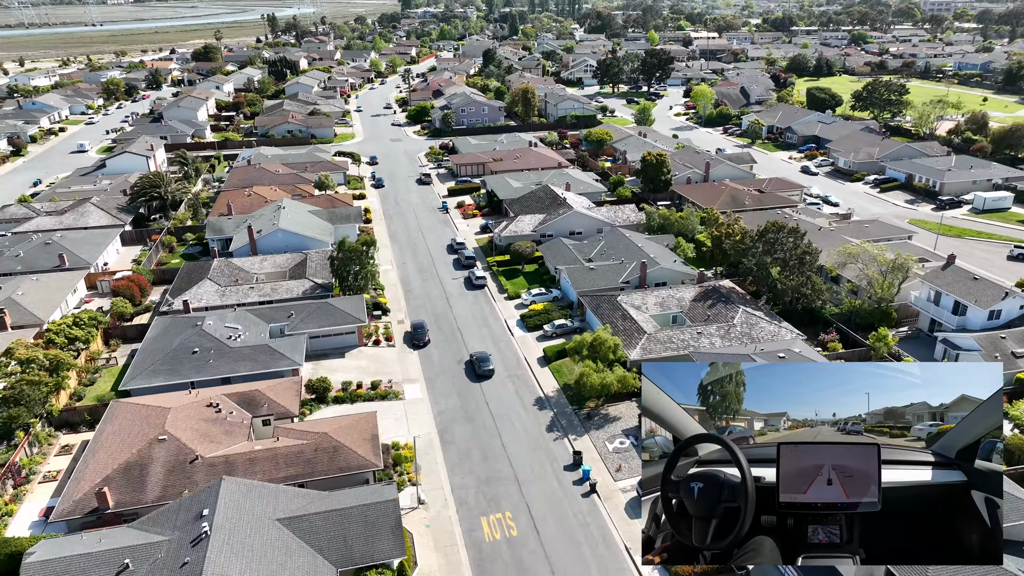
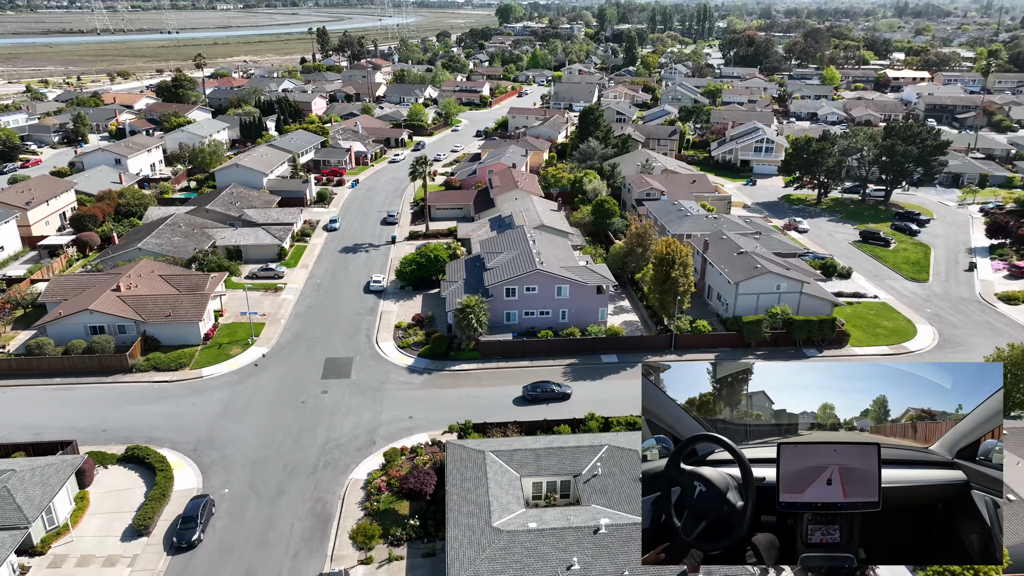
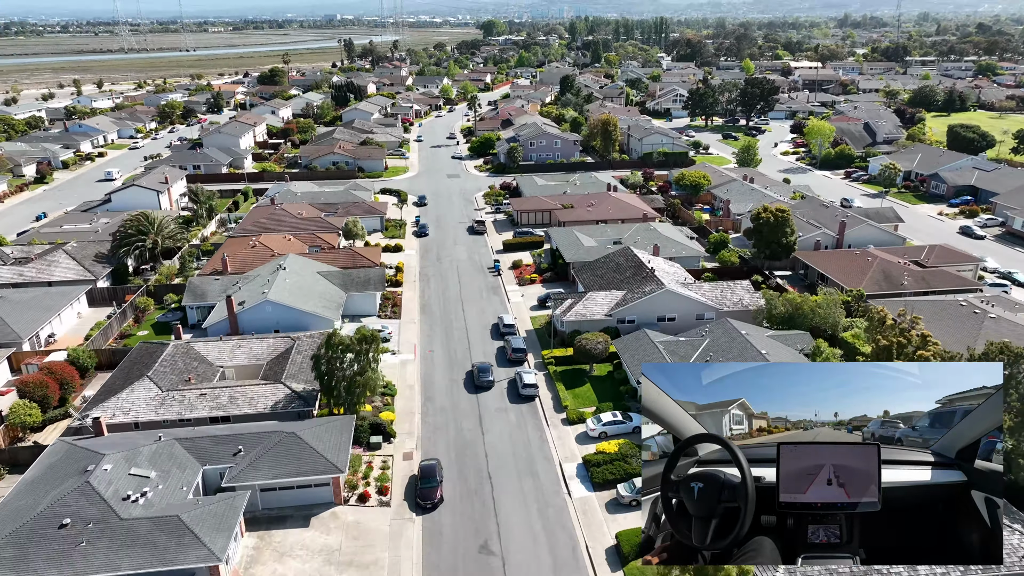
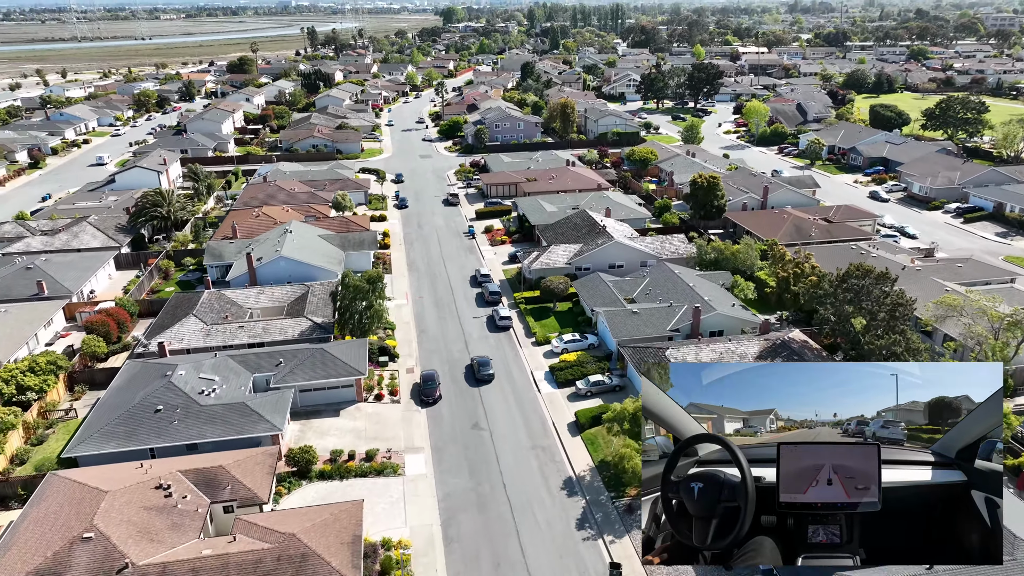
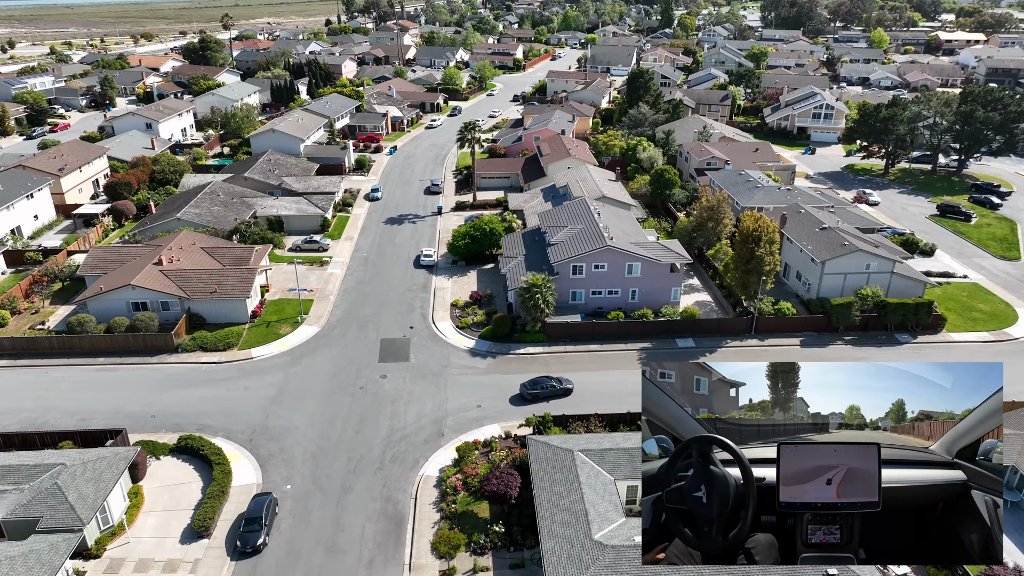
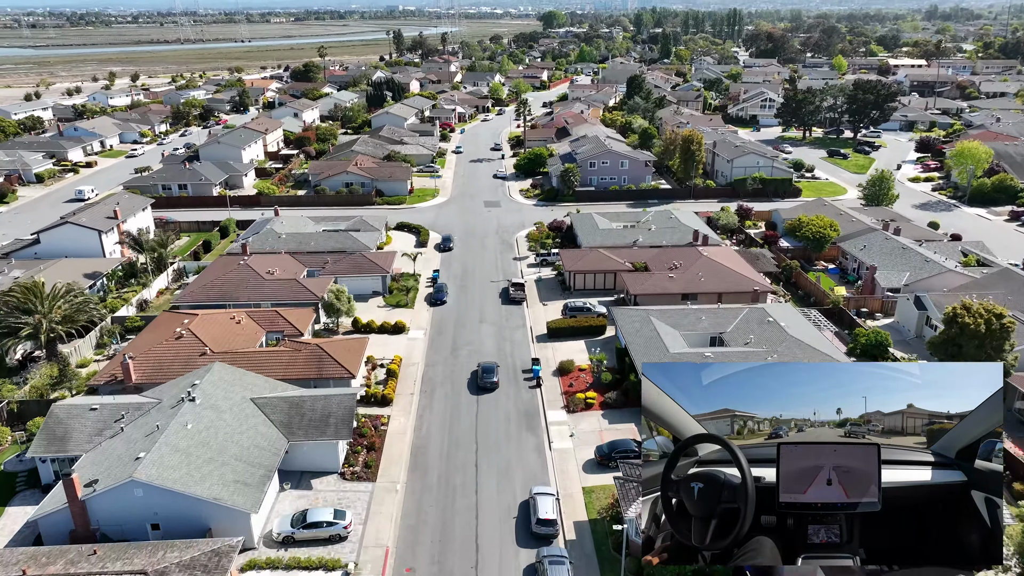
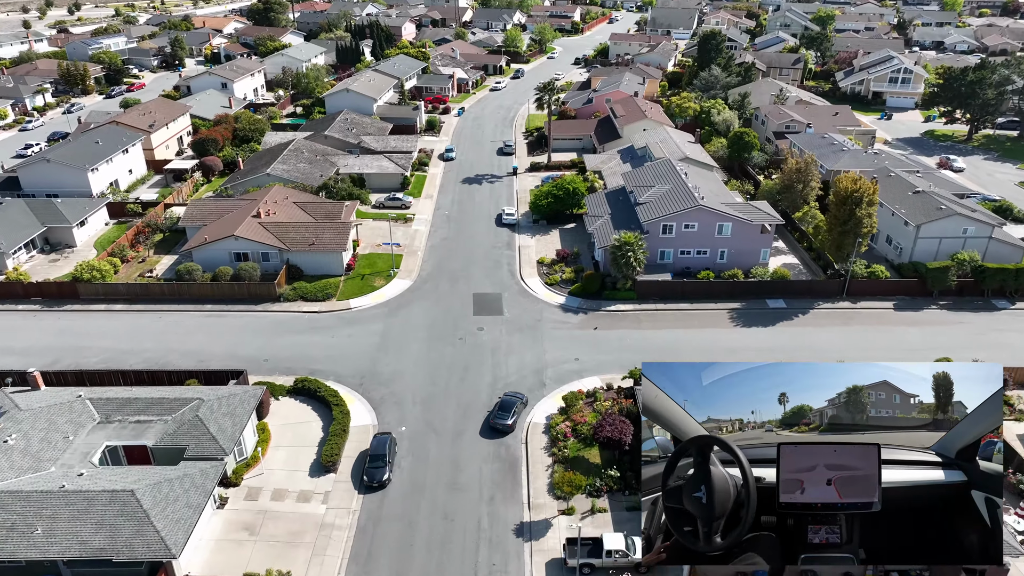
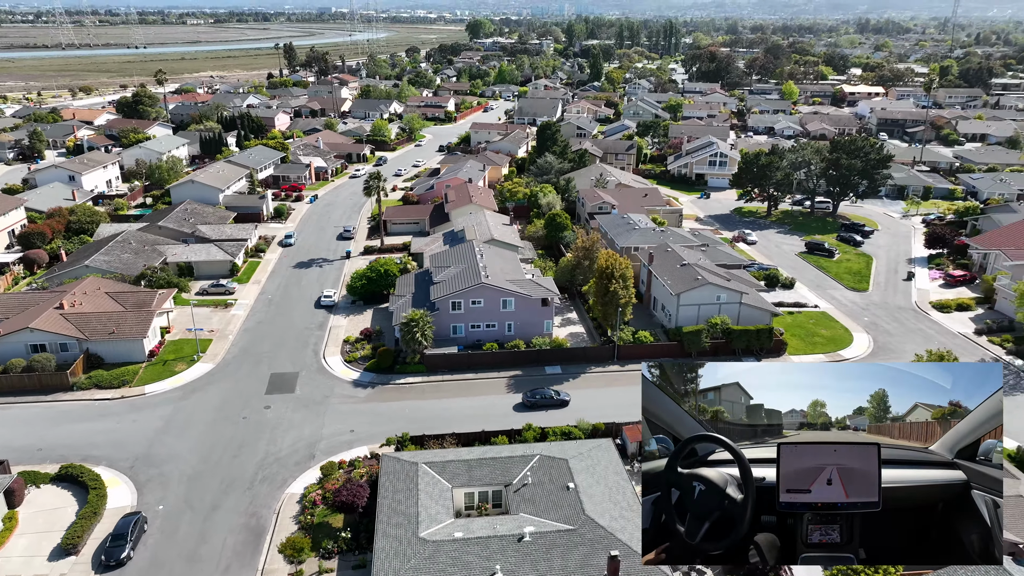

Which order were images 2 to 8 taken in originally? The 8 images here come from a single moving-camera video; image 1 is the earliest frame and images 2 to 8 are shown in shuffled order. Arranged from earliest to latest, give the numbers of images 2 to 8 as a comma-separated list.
4, 3, 6, 7, 5, 2, 8
